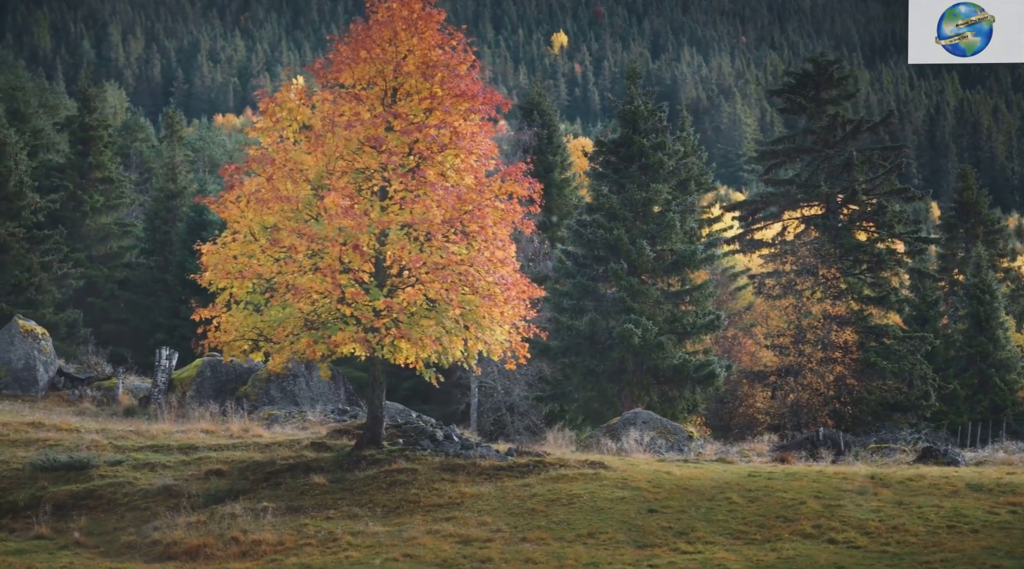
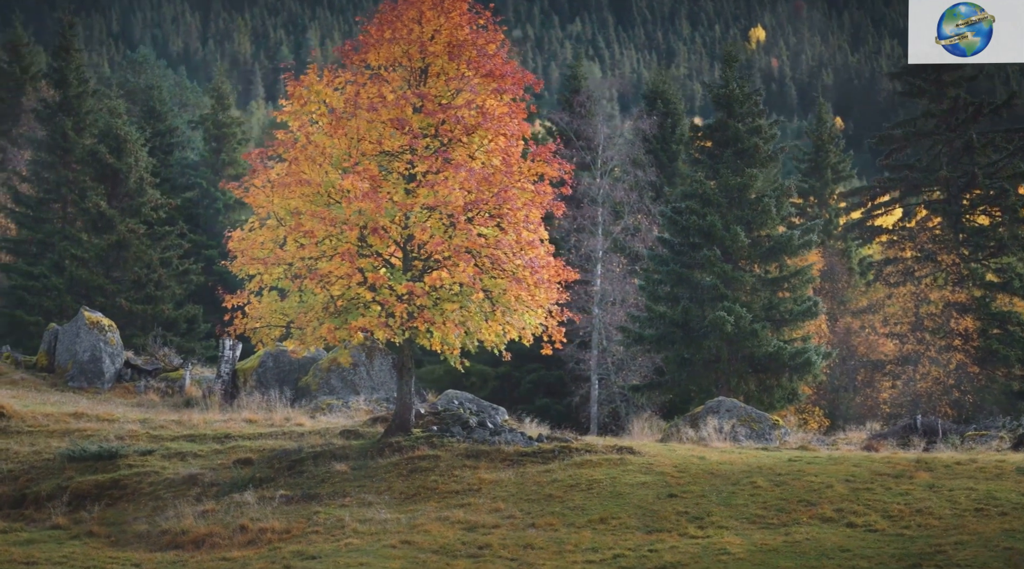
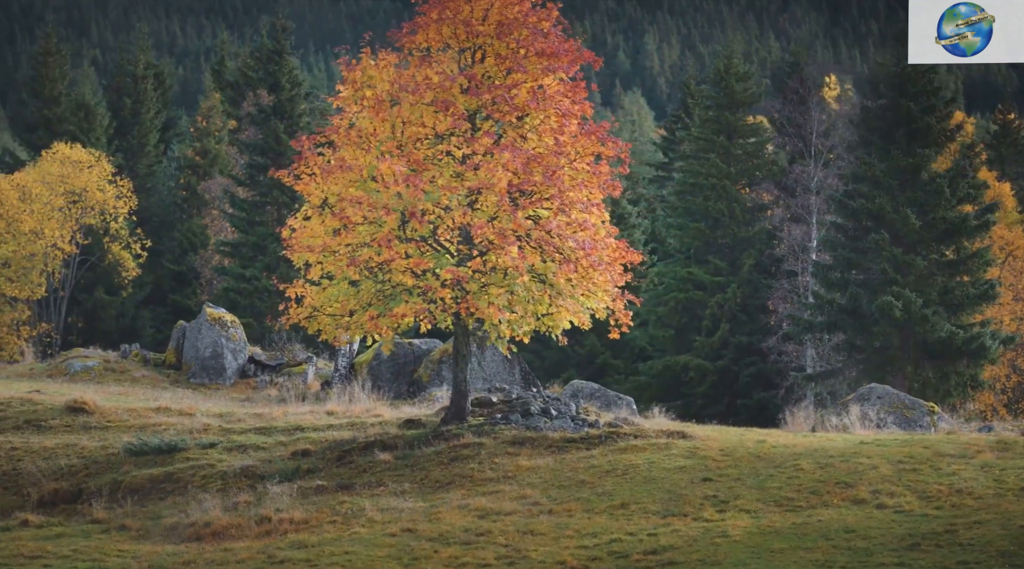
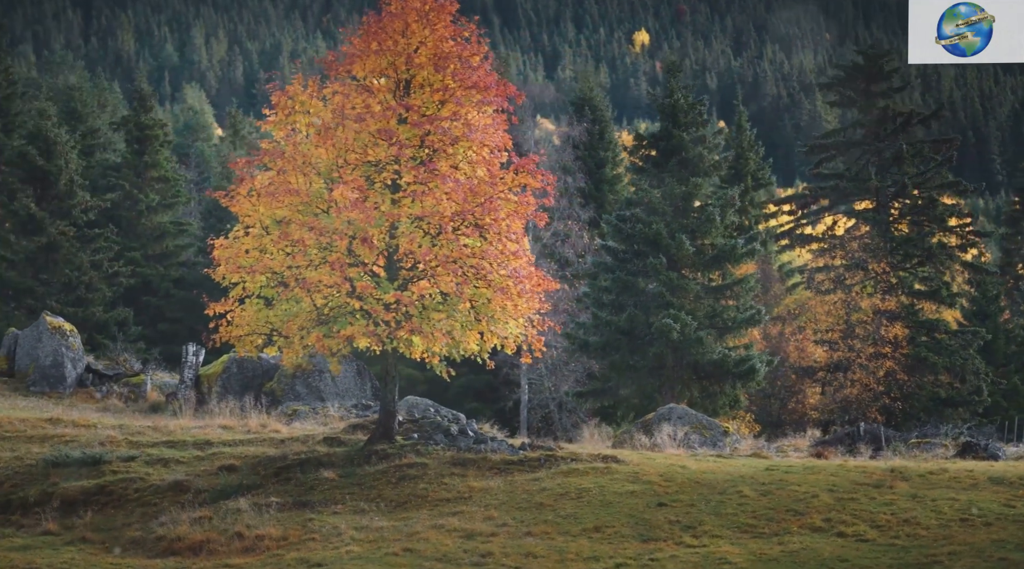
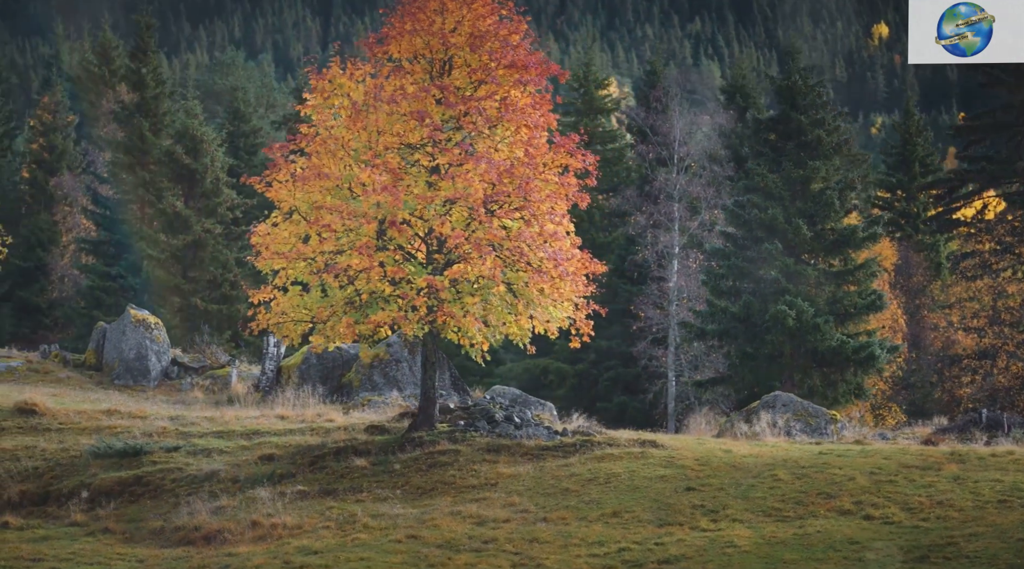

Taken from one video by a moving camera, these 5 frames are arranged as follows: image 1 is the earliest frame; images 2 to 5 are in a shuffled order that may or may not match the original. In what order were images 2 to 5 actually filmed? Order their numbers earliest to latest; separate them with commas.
4, 2, 5, 3
